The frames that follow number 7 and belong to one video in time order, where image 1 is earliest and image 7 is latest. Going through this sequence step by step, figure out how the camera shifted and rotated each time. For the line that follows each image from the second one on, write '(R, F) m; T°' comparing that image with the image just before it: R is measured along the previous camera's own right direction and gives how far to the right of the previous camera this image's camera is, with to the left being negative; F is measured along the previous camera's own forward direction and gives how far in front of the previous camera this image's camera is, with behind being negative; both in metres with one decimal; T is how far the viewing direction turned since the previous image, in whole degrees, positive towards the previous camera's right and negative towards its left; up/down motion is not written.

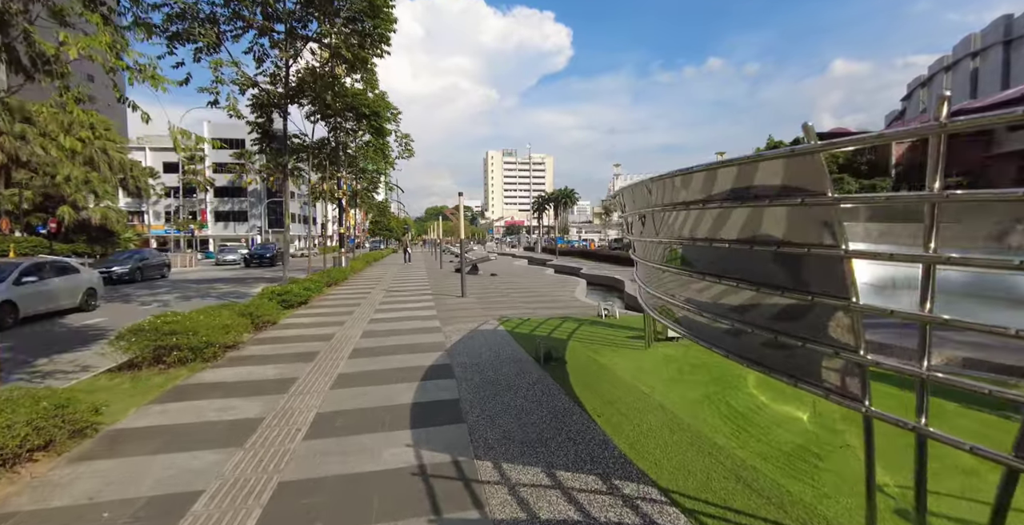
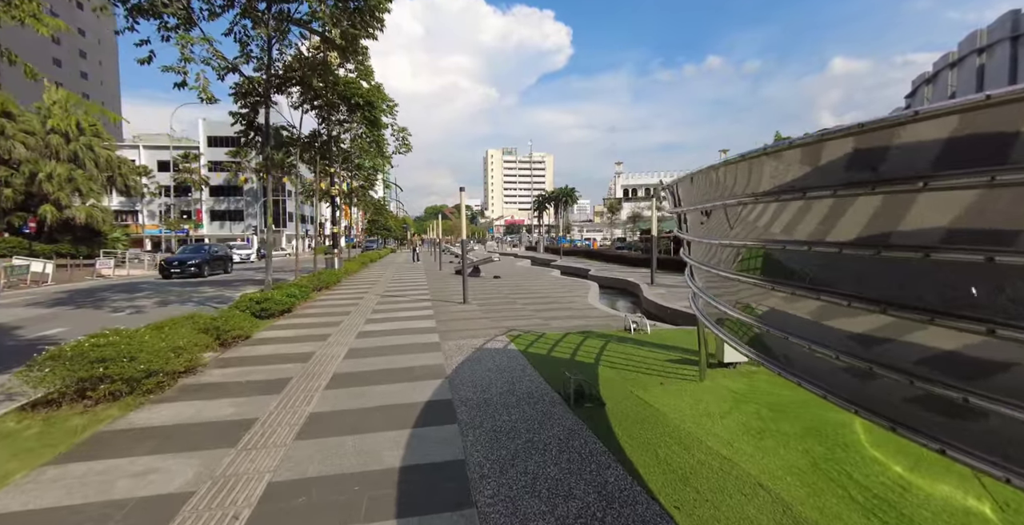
(-0.2, +1.3) m; 0°
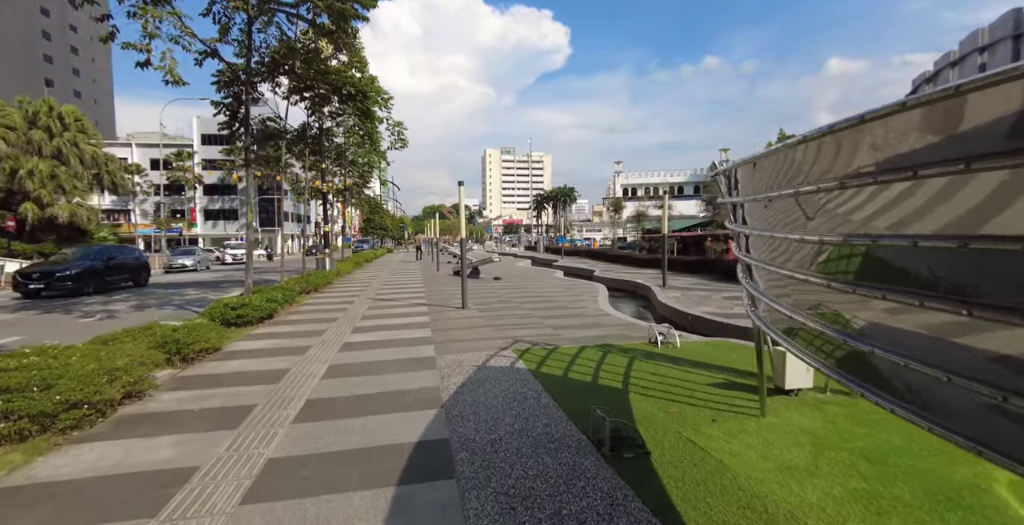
(-0.1, +1.0) m; 0°
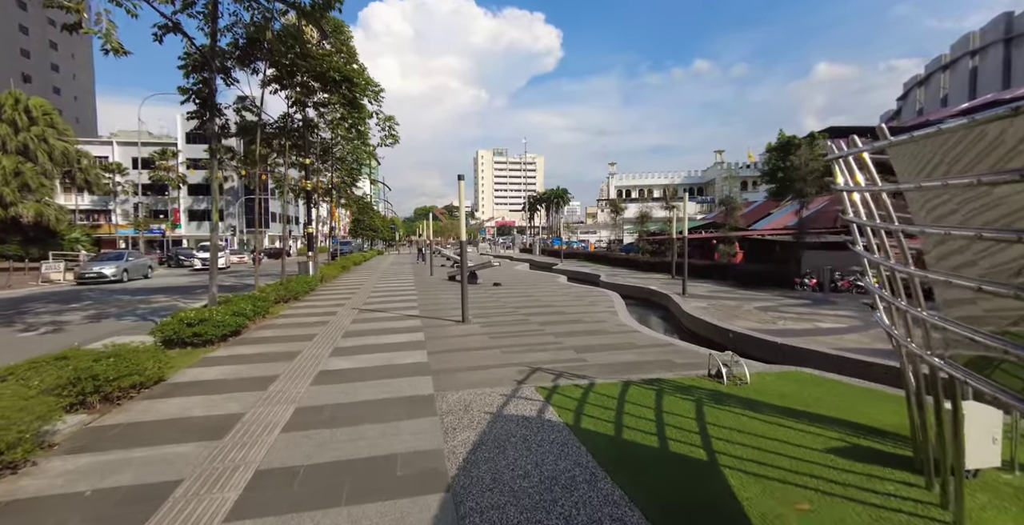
(-0.3, +1.5) m; +1°
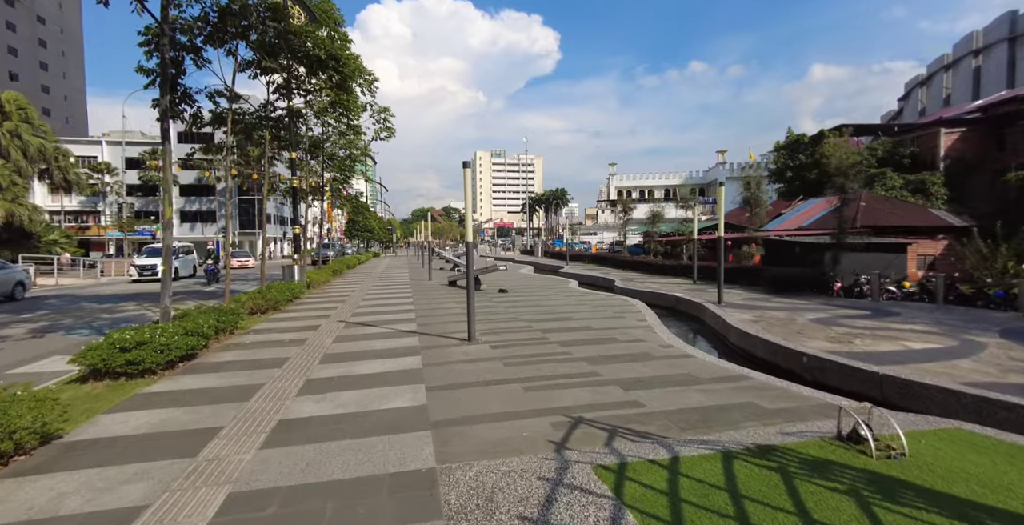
(-0.3, +1.7) m; 0°
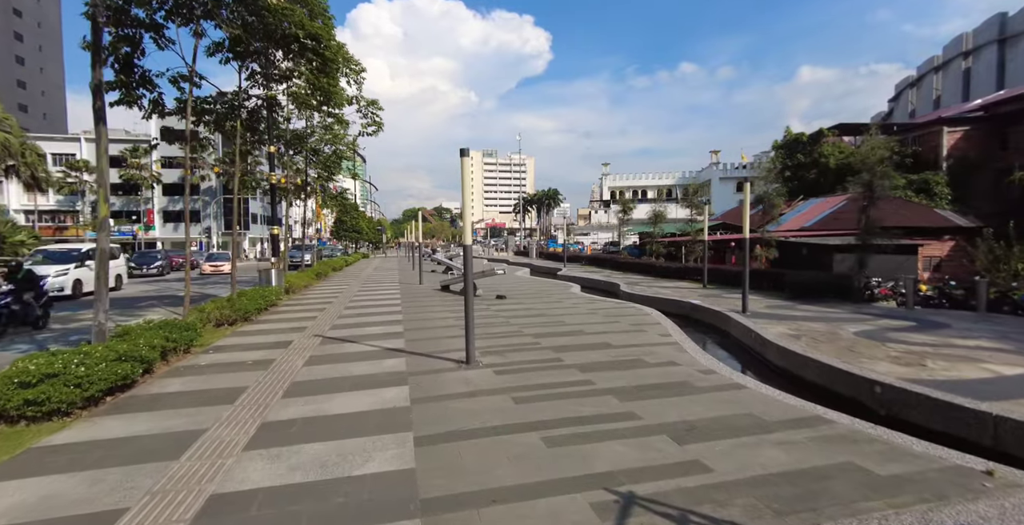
(-0.2, +1.3) m; +1°
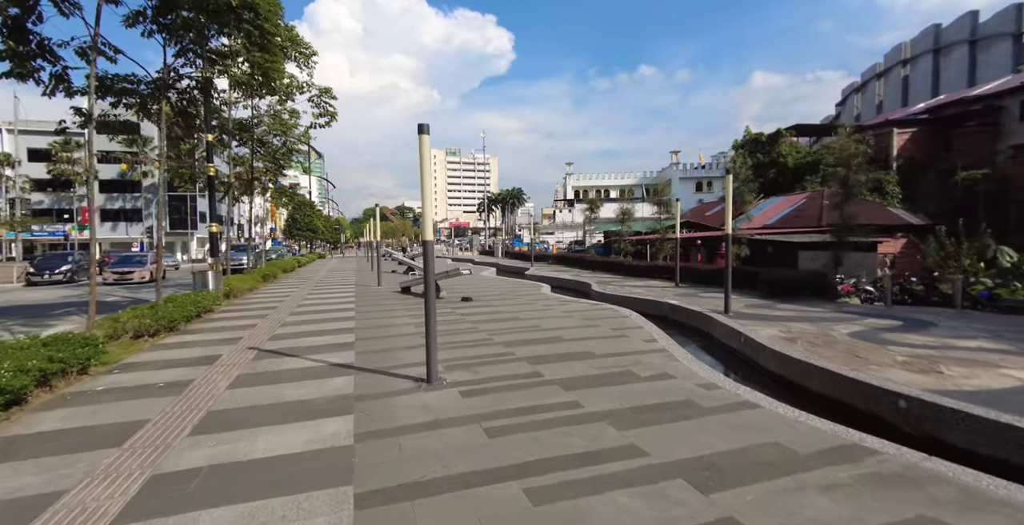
(-0.1, +1.0) m; +5°
